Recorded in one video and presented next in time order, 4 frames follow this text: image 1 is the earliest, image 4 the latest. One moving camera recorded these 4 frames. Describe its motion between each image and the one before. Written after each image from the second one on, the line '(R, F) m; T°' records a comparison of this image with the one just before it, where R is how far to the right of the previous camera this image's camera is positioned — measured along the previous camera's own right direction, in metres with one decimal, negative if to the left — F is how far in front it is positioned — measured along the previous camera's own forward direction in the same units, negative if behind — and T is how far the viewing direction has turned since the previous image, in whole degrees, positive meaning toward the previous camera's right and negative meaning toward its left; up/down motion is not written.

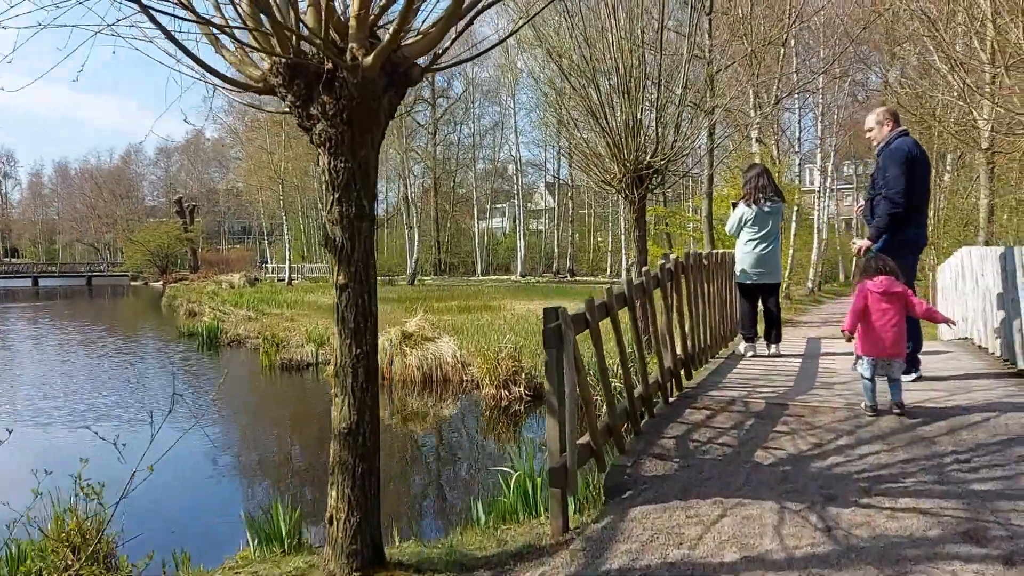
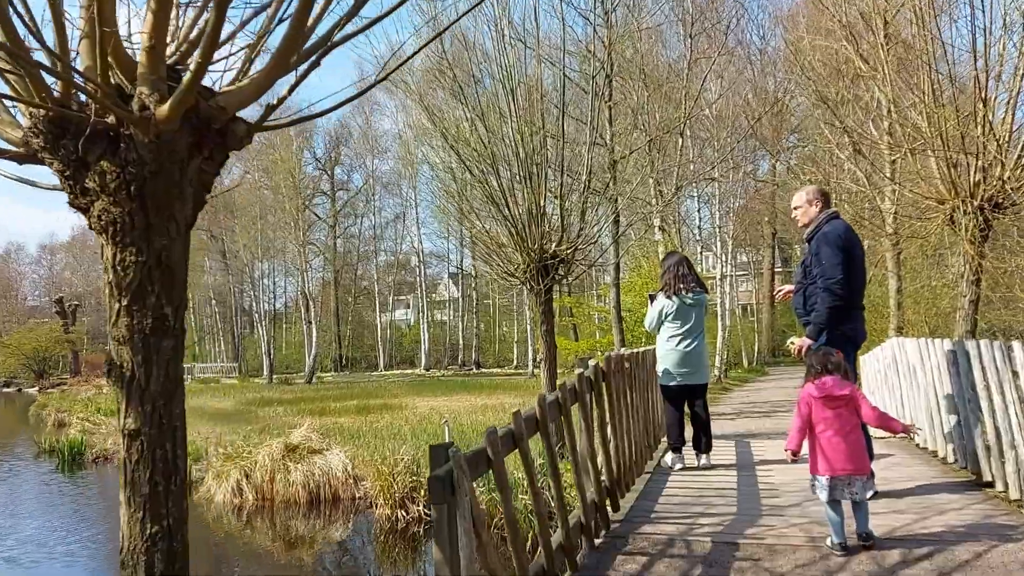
(+0.1, +0.8) m; +7°
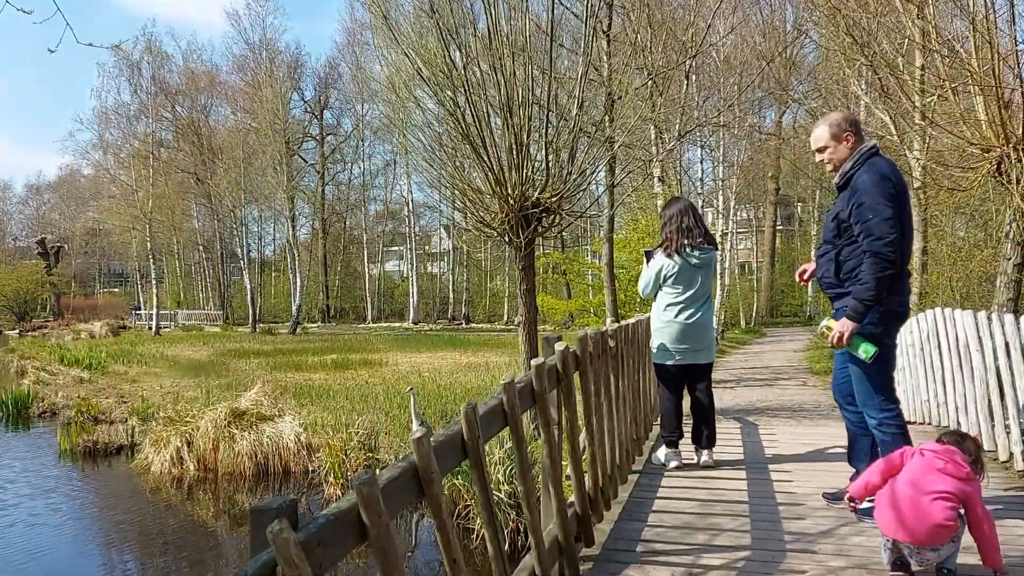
(+0.2, +1.1) m; 0°
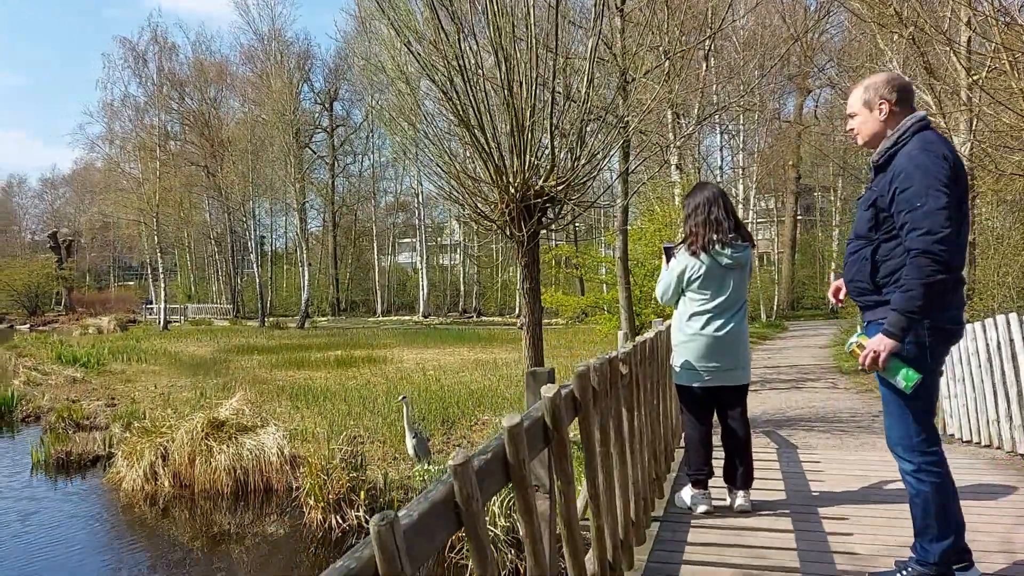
(+0.1, +0.8) m; -1°
